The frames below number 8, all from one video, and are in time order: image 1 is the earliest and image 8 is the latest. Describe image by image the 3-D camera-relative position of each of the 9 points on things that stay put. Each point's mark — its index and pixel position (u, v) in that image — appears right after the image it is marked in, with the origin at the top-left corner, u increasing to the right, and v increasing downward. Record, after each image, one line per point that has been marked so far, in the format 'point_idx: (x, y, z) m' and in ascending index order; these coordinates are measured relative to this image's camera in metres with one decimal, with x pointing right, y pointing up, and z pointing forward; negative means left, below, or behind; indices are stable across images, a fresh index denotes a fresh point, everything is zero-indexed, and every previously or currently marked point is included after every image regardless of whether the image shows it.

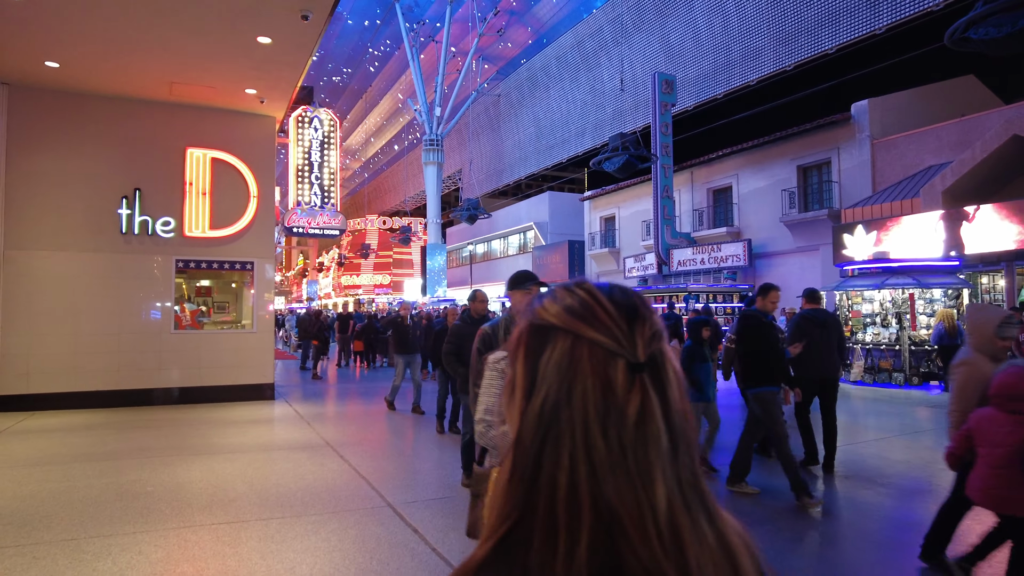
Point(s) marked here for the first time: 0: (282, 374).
0: (-6.6, -2.5, +18.1) m
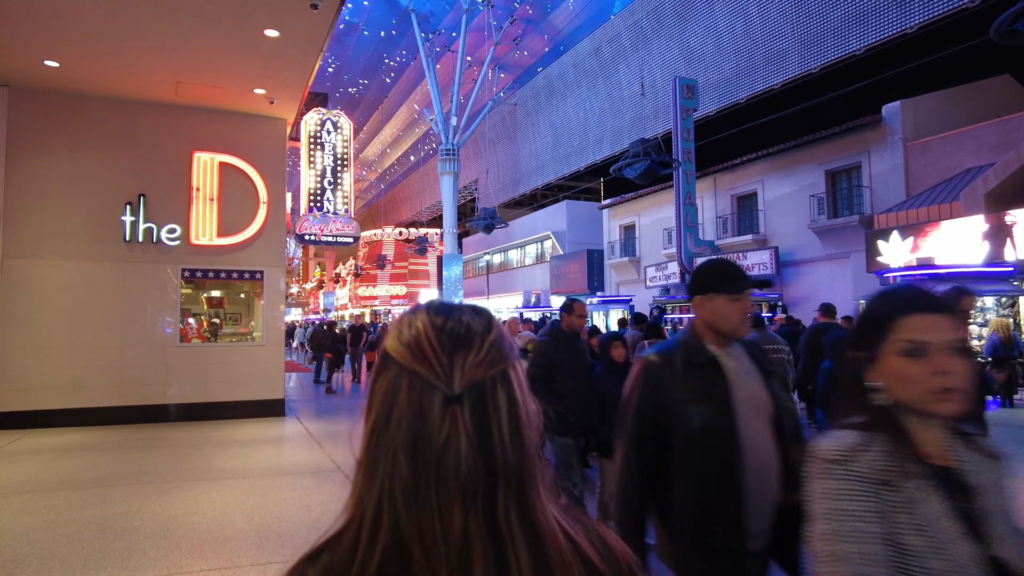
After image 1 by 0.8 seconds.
0: (-6.0, -2.8, +17.5) m
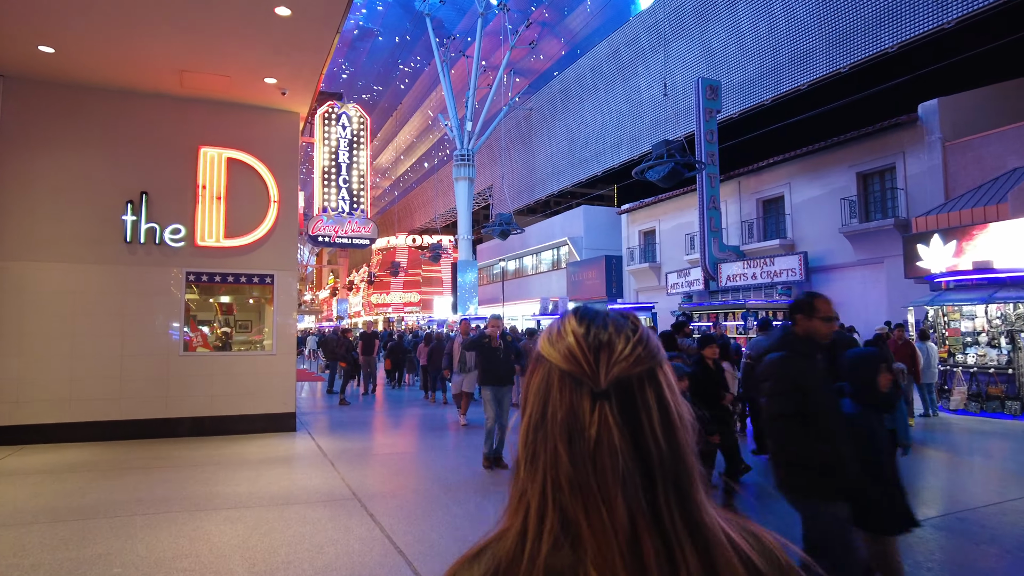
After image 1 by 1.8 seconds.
0: (-5.4, -2.9, +16.7) m
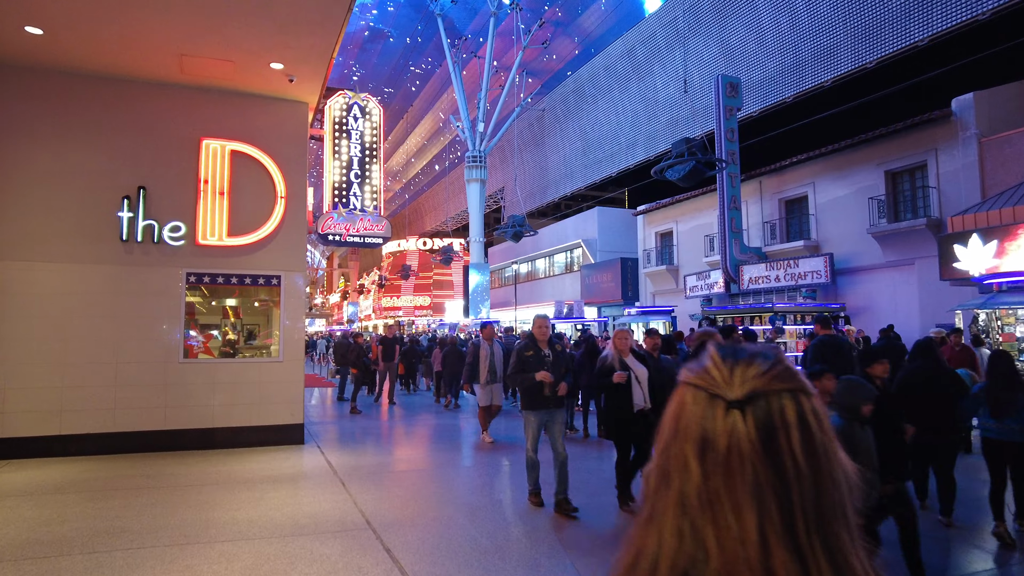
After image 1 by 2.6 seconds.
0: (-4.9, -3.0, +16.0) m
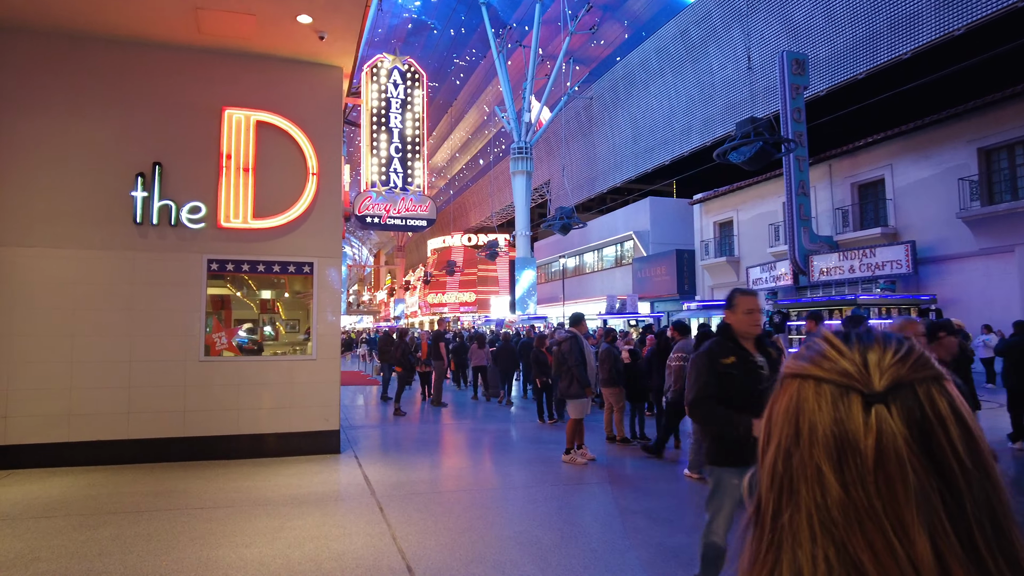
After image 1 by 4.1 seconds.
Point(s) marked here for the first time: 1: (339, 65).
0: (-3.6, -2.8, +14.9) m
1: (-2.5, +3.3, +9.4) m
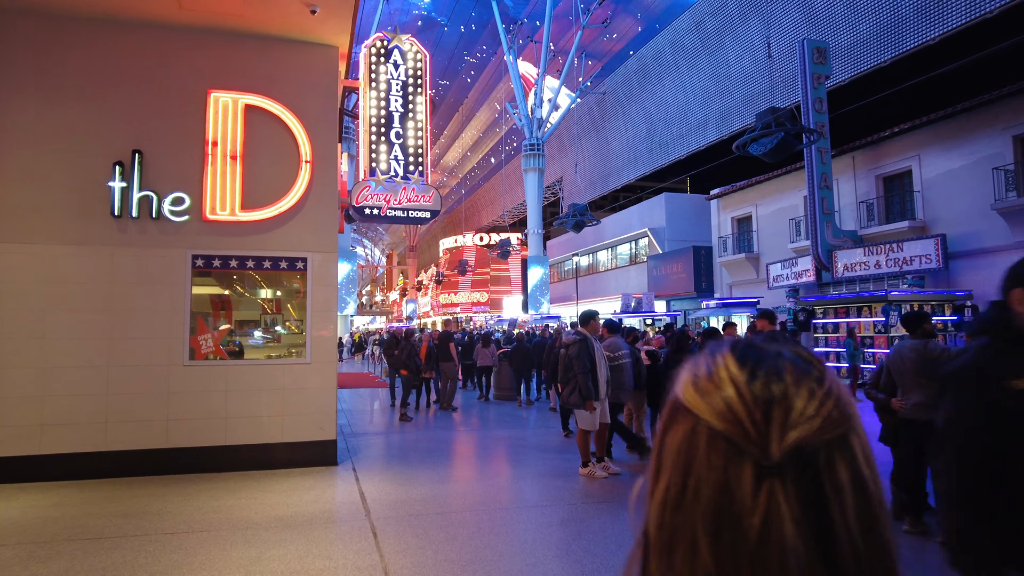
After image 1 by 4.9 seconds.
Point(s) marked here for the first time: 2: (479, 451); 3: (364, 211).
0: (-3.3, -2.8, +14.2) m
1: (-2.4, +3.3, +8.7) m
2: (-0.5, -2.4, +9.3) m
3: (-2.1, +1.1, +9.1) m
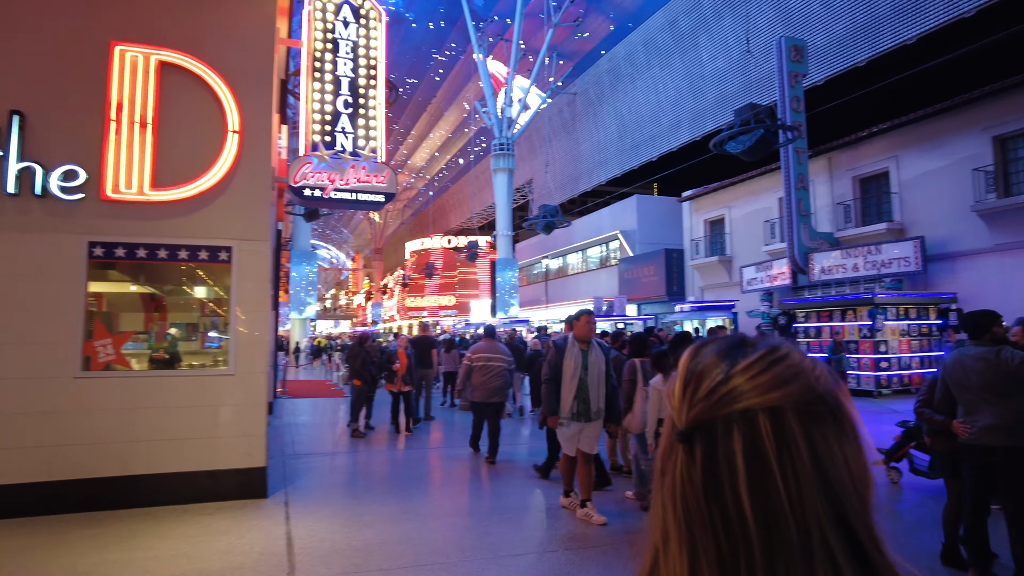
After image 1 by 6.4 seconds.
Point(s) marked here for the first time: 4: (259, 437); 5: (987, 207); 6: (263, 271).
0: (-4.0, -2.8, +12.7) m
1: (-2.8, +3.3, +7.3) m
2: (-0.9, -2.4, +8.0) m
3: (-2.4, +1.1, +7.7) m
4: (-2.7, -1.5, +6.7) m
5: (+13.6, +2.3, +17.9) m
6: (-2.7, +0.2, +7.0) m
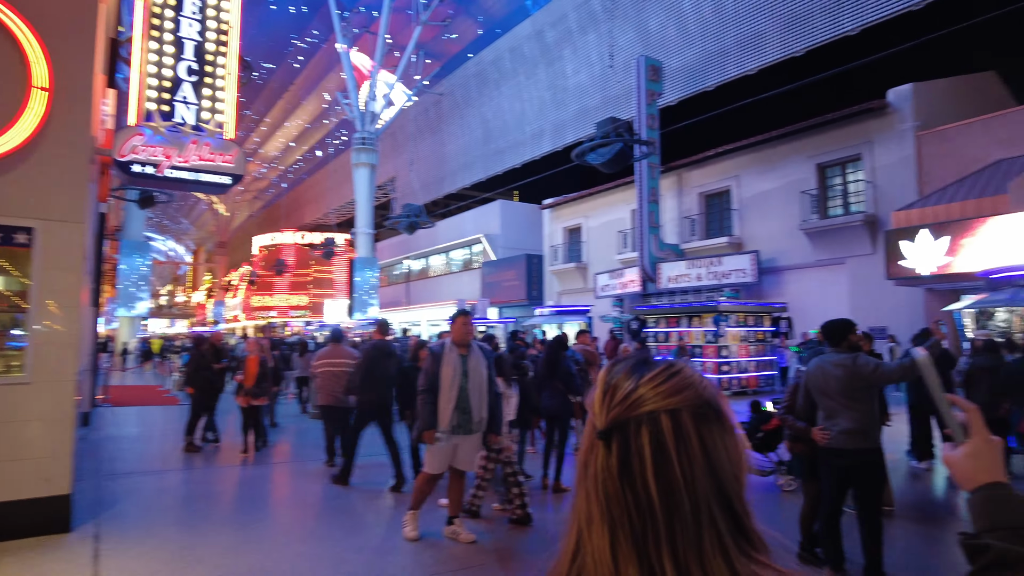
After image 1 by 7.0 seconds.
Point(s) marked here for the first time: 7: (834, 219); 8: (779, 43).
0: (-6.5, -2.7, +11.1) m
1: (-4.0, +3.4, +6.2) m
2: (-2.5, -2.3, +7.2) m
3: (-3.8, +1.2, +6.6) m
4: (-3.9, -1.5, +5.6) m
5: (+9.7, +2.0, +20.1) m
6: (-4.0, +0.2, +5.8) m
7: (+10.3, +2.2, +19.6) m
8: (+8.8, +8.0, +20.3) m
